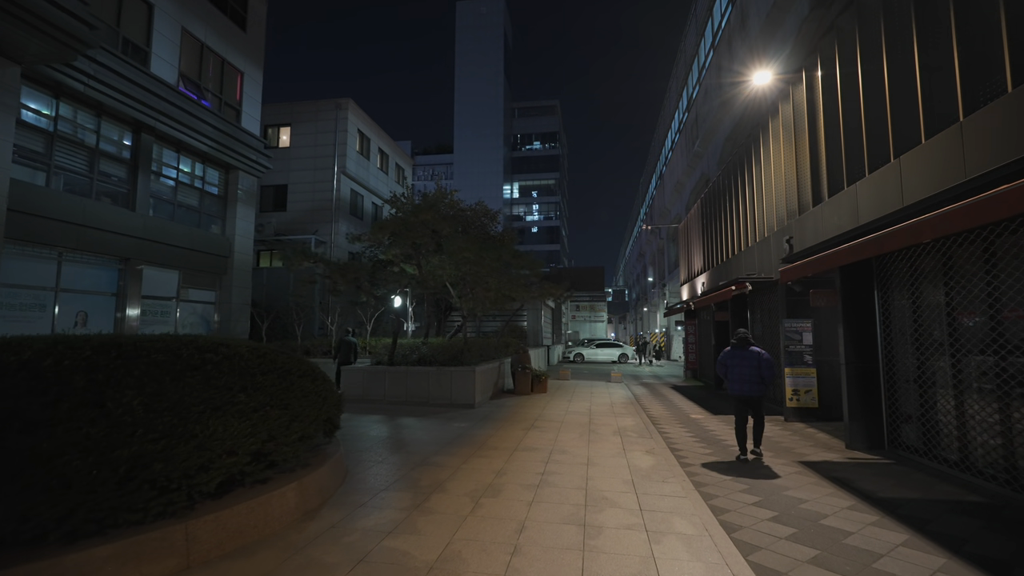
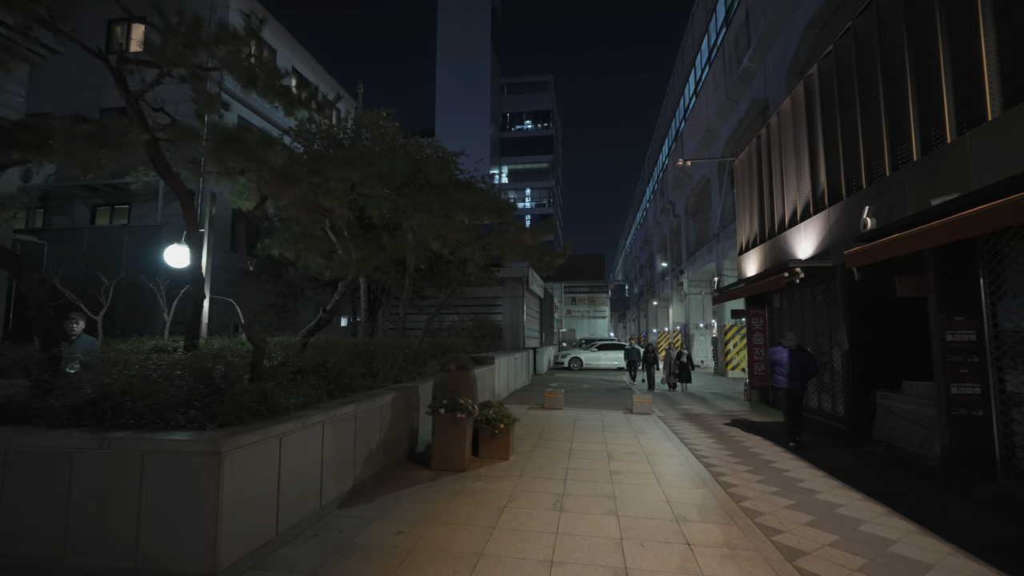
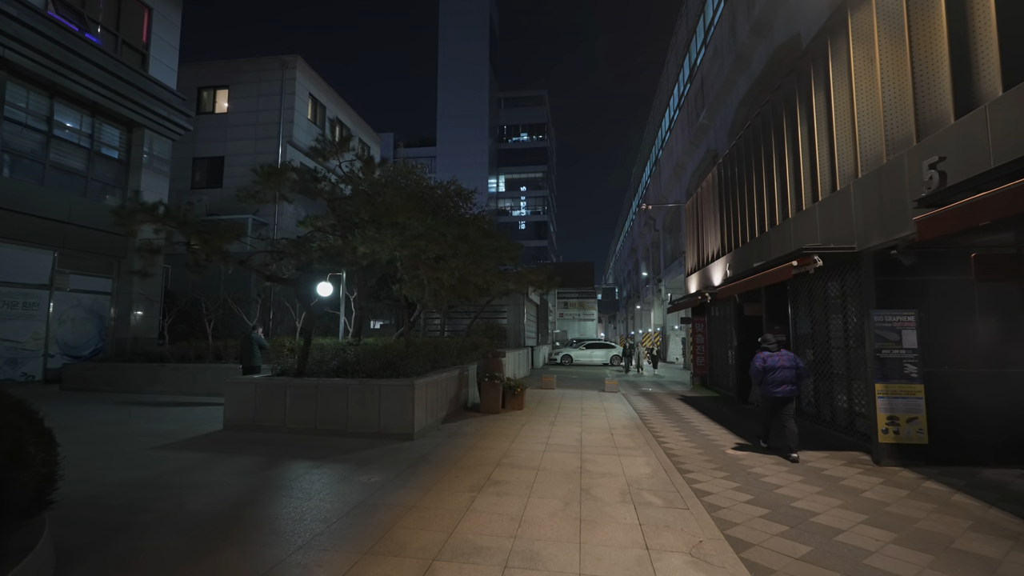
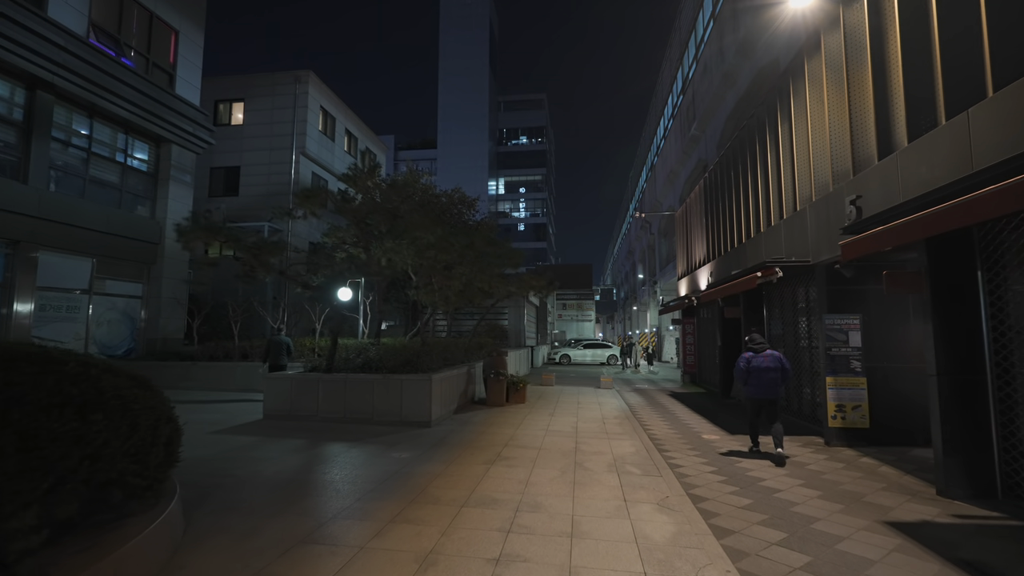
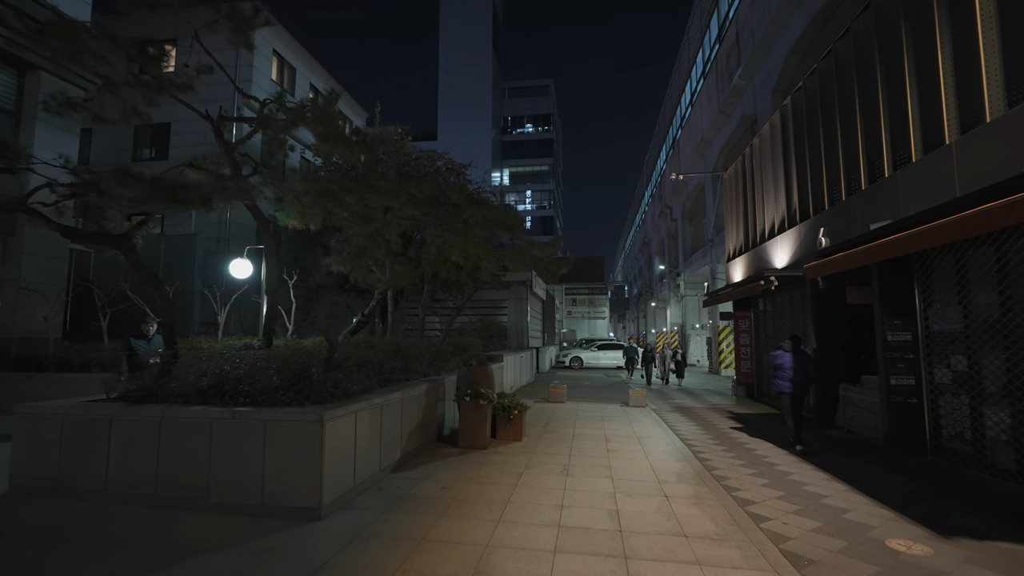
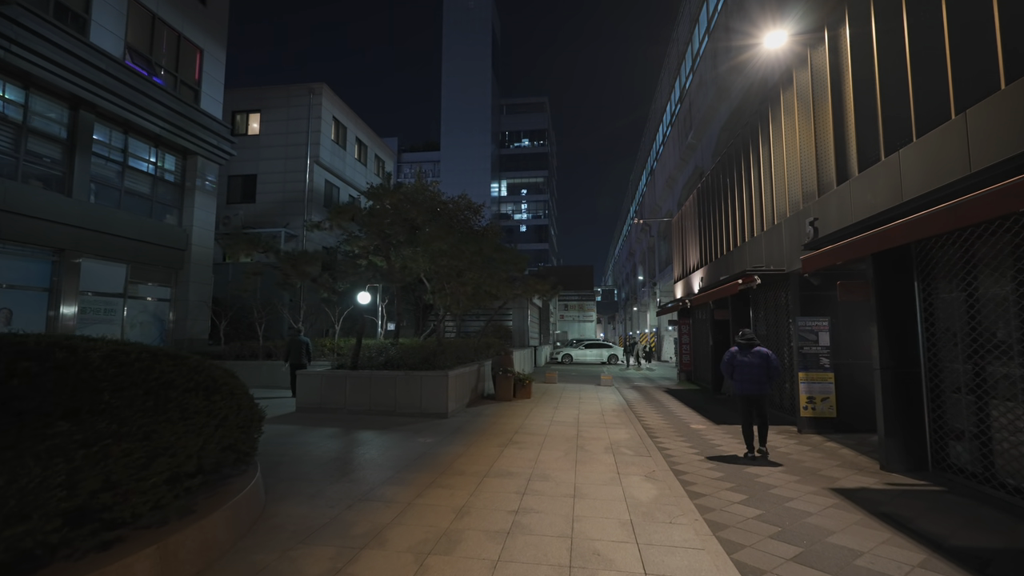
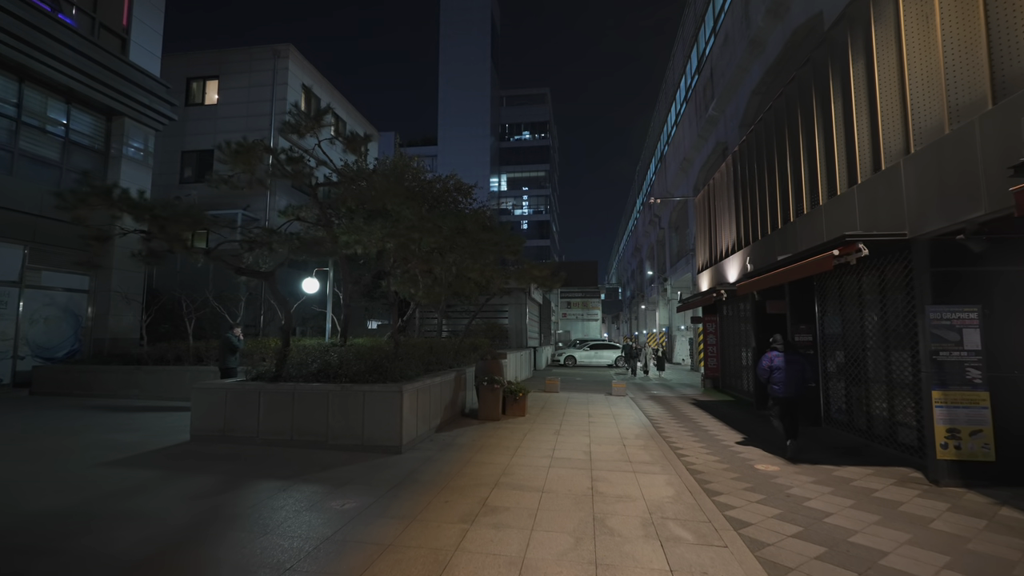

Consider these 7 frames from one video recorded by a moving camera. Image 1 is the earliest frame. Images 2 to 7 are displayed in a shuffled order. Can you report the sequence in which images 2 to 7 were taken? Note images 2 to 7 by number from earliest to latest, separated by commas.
6, 4, 3, 7, 5, 2
